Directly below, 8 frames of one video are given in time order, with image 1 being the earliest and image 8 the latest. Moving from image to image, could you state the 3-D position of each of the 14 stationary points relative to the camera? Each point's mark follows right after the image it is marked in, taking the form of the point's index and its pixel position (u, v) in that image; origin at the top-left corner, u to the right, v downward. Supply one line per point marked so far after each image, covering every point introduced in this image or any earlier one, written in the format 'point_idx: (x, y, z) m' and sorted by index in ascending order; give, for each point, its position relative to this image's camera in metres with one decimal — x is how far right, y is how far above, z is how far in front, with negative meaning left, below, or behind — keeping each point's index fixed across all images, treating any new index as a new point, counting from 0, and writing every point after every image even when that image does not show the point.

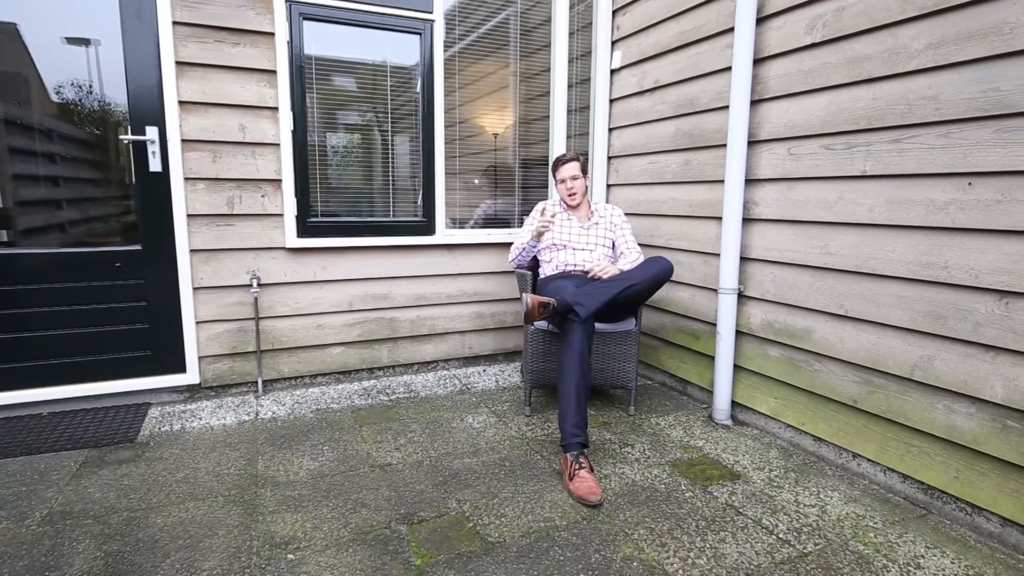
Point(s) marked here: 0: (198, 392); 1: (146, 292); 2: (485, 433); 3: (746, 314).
0: (-1.4, -0.5, +2.5) m
1: (-1.5, 0.0, +2.4) m
2: (-0.1, -0.5, +2.2) m
3: (+0.9, -0.1, +2.3) m
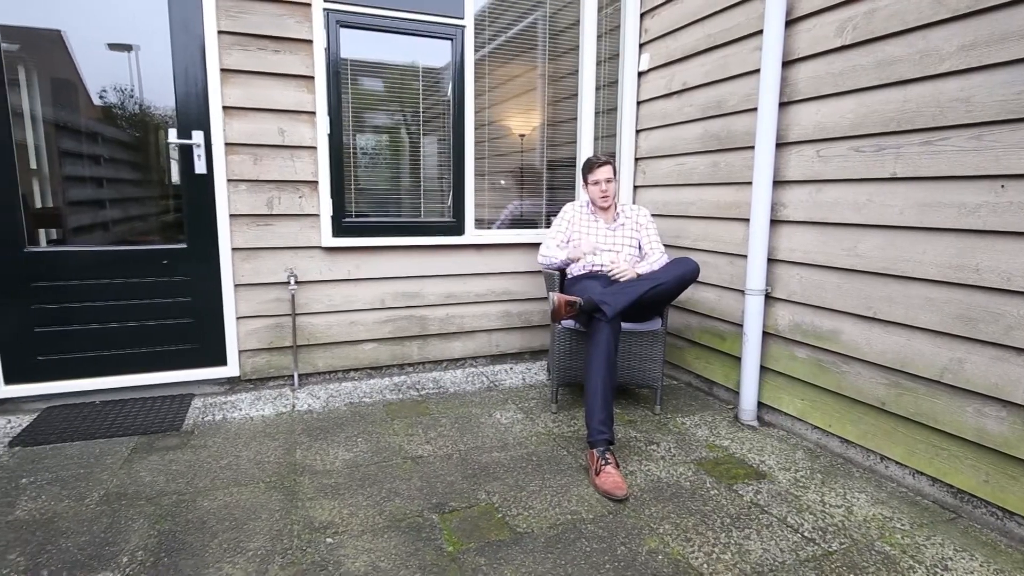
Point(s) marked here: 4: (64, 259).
0: (-1.3, -0.4, +2.6) m
1: (-1.4, 0.0, +2.5) m
2: (0.0, -0.5, +2.2) m
3: (+1.0, -0.1, +2.3) m
4: (-1.9, +0.1, +2.3) m
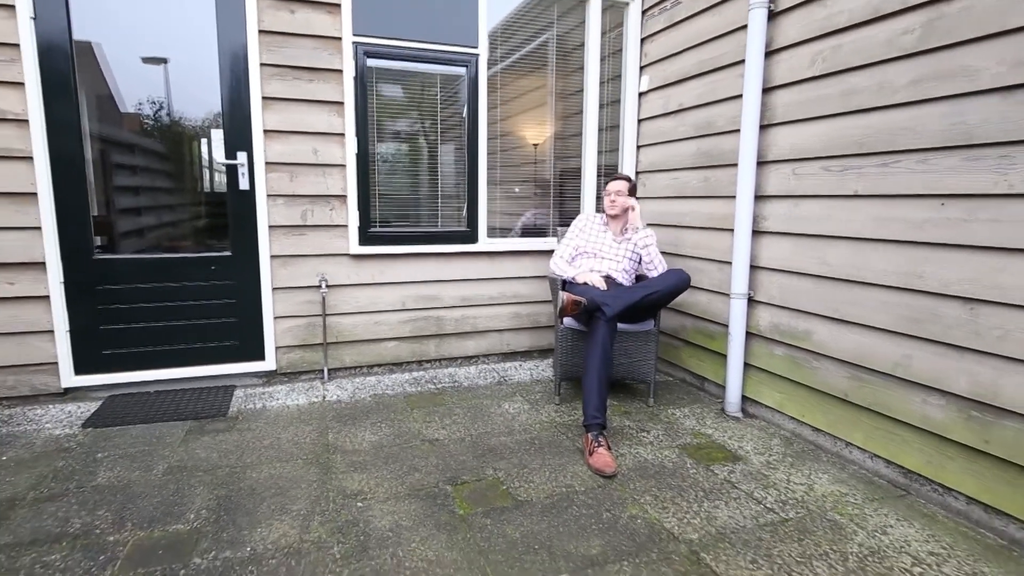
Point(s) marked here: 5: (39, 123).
0: (-1.2, -0.5, +2.9) m
1: (-1.4, 0.0, +2.8) m
2: (0.0, -0.6, +2.5) m
3: (+1.1, -0.1, +2.5) m
4: (-1.8, +0.1, +2.6) m
5: (-2.0, +0.7, +2.4) m
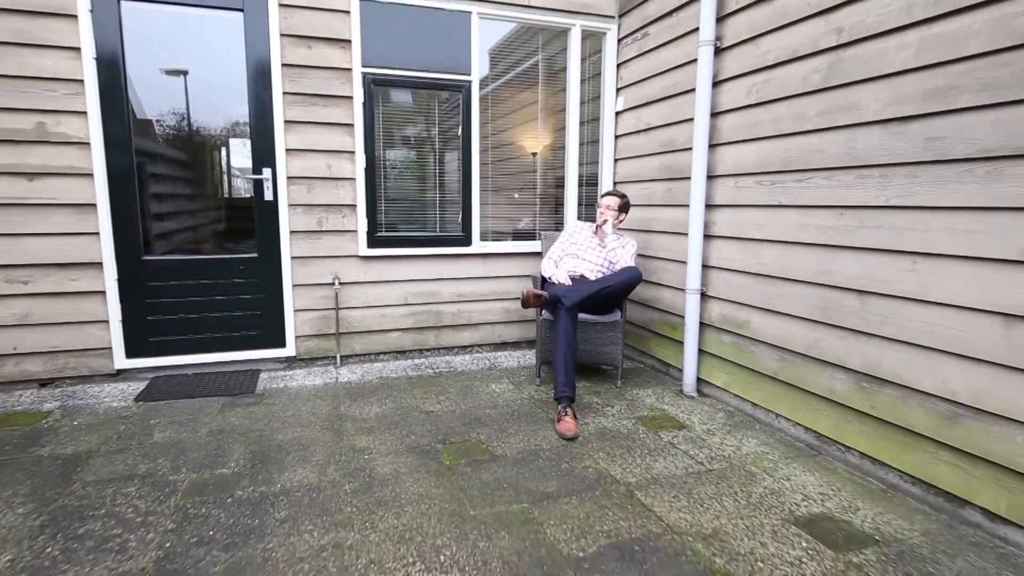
0: (-1.3, -0.4, +3.4) m
1: (-1.4, 0.0, +3.2) m
2: (0.0, -0.5, +2.9) m
3: (+1.0, -0.1, +2.9) m
4: (-1.9, +0.1, +3.0) m
5: (-2.1, +0.7, +2.9) m
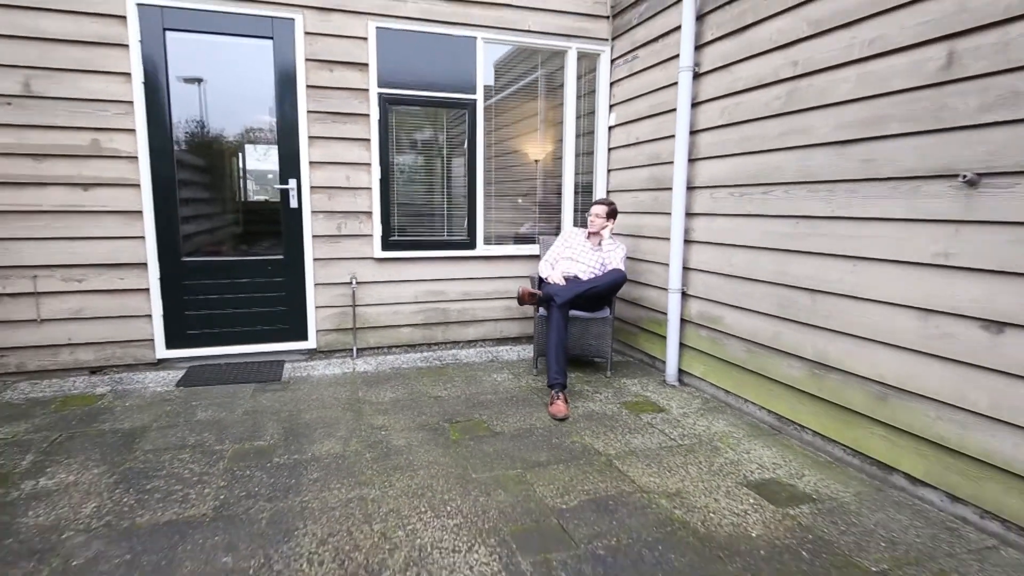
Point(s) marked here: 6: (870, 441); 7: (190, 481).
0: (-1.3, -0.4, +3.7) m
1: (-1.4, 0.0, +3.6) m
2: (-0.1, -0.5, +3.2) m
3: (+1.0, -0.1, +3.2) m
4: (-1.9, +0.1, +3.4) m
5: (-2.1, +0.7, +3.2) m
6: (+1.4, -0.6, +2.2) m
7: (-1.2, -0.7, +2.1) m
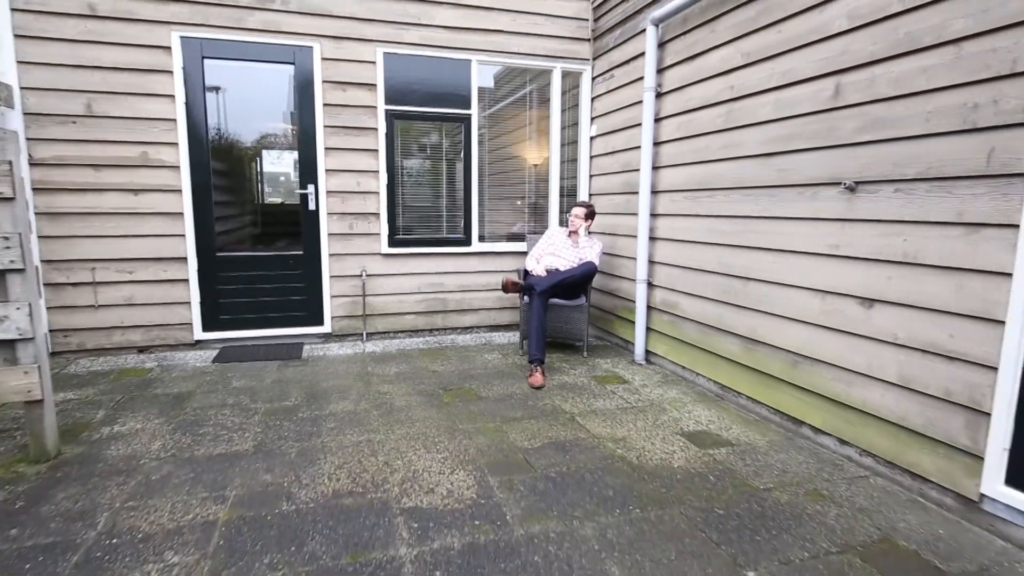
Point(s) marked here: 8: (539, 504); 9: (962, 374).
0: (-1.4, -0.4, +4.2) m
1: (-1.5, +0.1, +4.1) m
2: (-0.1, -0.5, +3.7) m
3: (+0.9, 0.0, +3.7) m
4: (-2.0, +0.2, +3.9) m
5: (-2.2, +0.8, +3.8) m
6: (+1.3, -0.5, +2.7) m
7: (-1.3, -0.6, +2.6) m
8: (+0.1, -0.7, +1.9) m
9: (+1.5, -0.3, +1.9) m
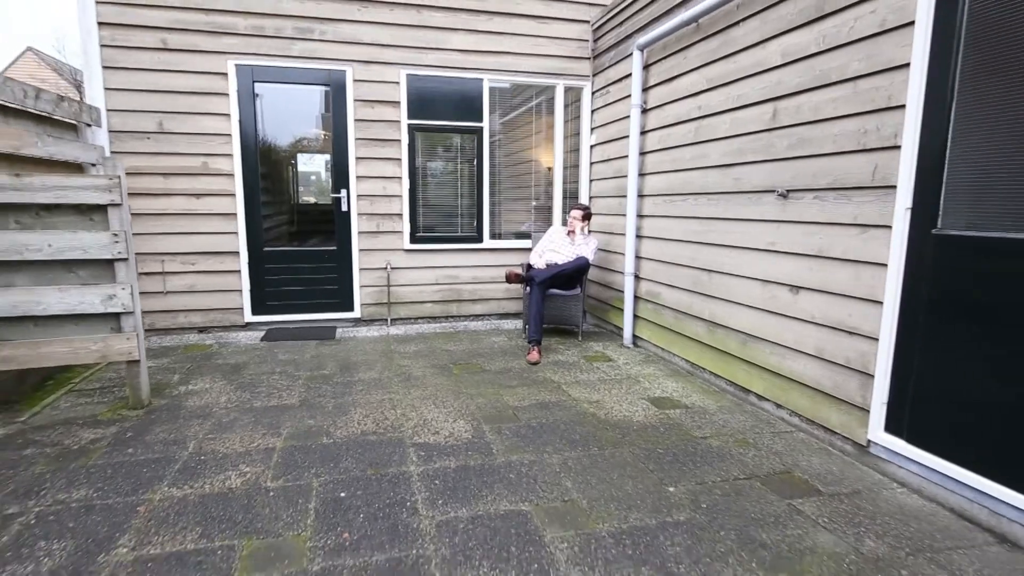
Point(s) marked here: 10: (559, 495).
0: (-1.3, -0.3, +4.9) m
1: (-1.5, +0.2, +4.7) m
2: (-0.1, -0.4, +4.3) m
3: (+0.9, 0.0, +4.2) m
4: (-1.9, +0.3, +4.6) m
5: (-2.1, +0.9, +4.4) m
6: (+1.3, -0.5, +3.2) m
7: (-1.3, -0.6, +3.2) m
8: (0.0, -0.7, +2.5) m
9: (+1.5, -0.2, +2.4) m
10: (+0.2, -0.7, +2.1) m
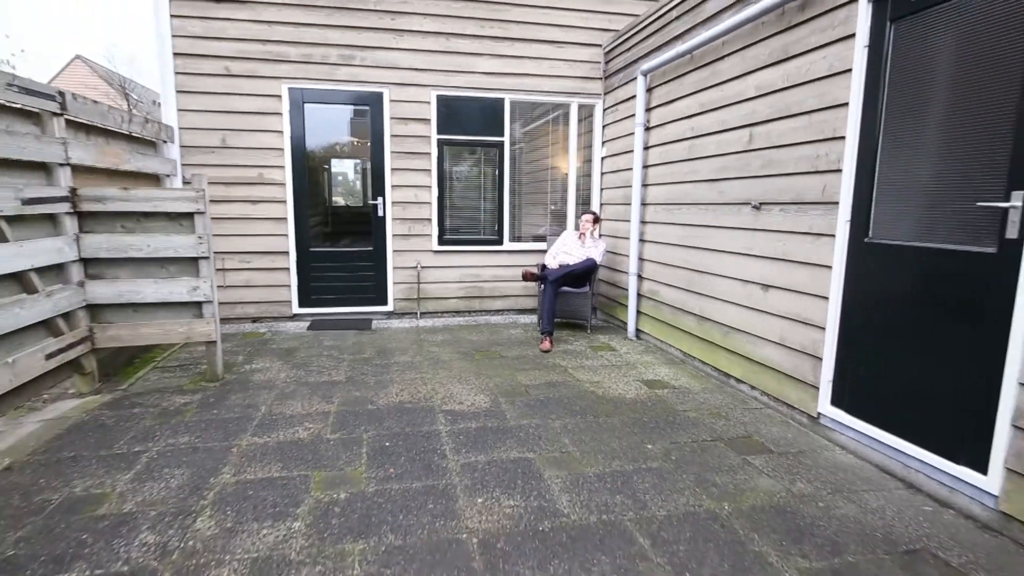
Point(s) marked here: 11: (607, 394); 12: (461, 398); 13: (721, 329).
0: (-1.2, -0.3, +5.4) m
1: (-1.3, +0.2, +5.3) m
2: (0.0, -0.4, +4.8) m
3: (+1.1, 0.0, +4.7) m
4: (-1.8, +0.3, +5.2) m
5: (-2.0, +0.9, +5.0) m
6: (+1.3, -0.5, +3.6) m
7: (-1.2, -0.5, +3.8) m
8: (+0.1, -0.7, +3.0) m
9: (+1.5, -0.2, +2.9) m
10: (+0.2, -0.7, +2.6) m
11: (+0.6, -0.6, +3.3) m
12: (-0.3, -0.6, +3.2) m
13: (+1.3, -0.3, +3.6) m
